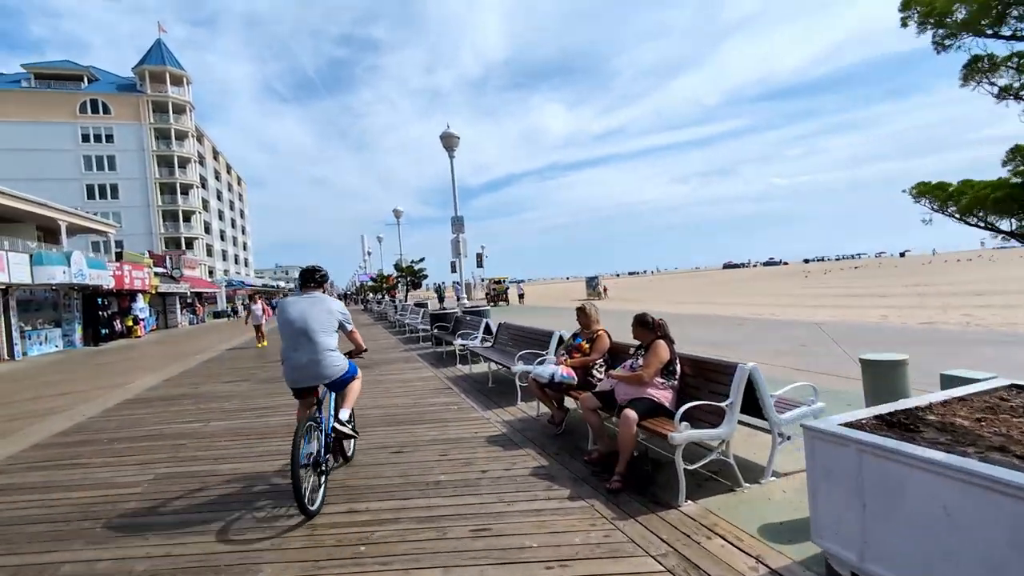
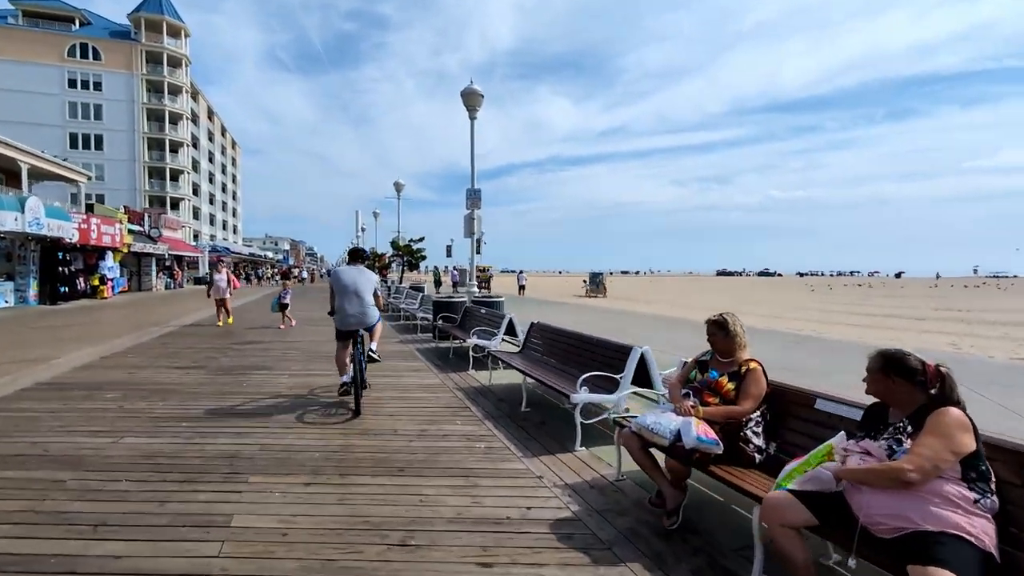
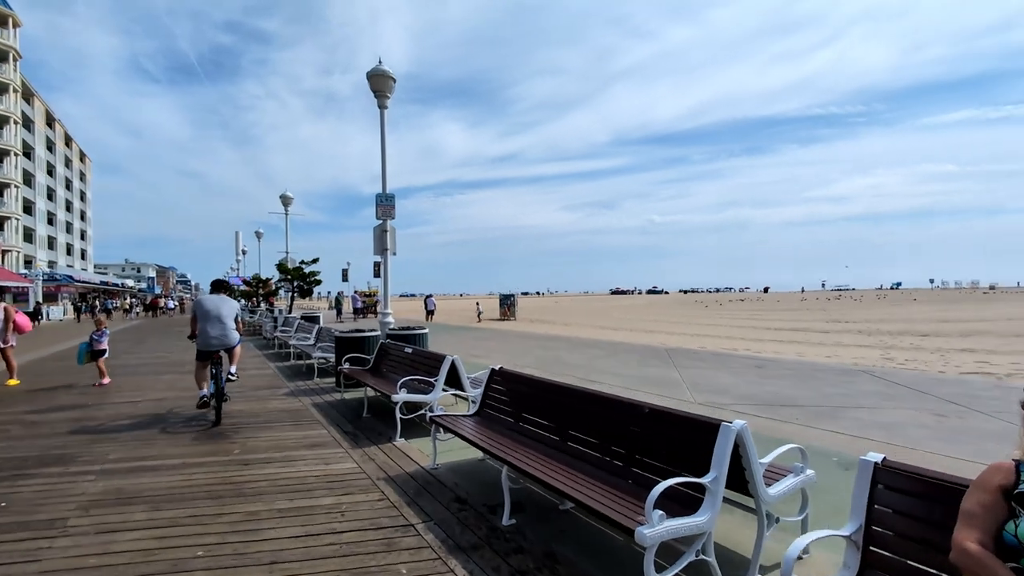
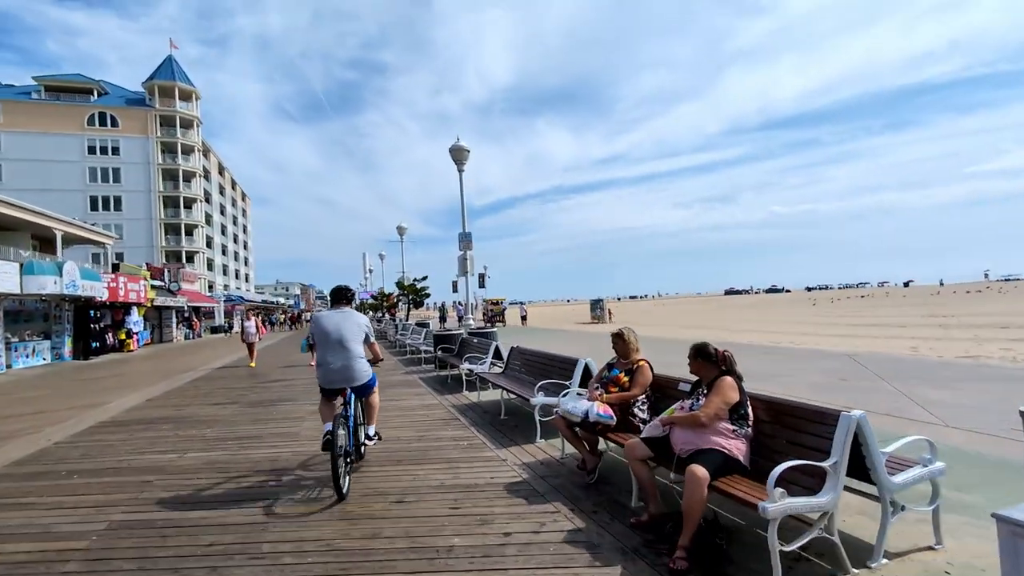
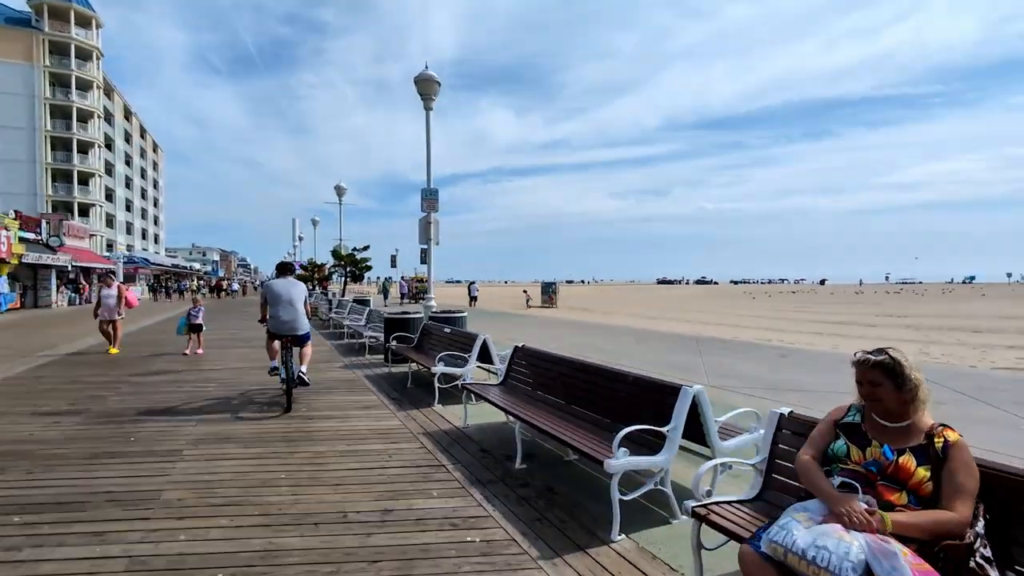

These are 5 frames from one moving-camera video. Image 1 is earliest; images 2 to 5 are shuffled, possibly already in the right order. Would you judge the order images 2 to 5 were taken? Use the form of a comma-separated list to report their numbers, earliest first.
4, 2, 5, 3
